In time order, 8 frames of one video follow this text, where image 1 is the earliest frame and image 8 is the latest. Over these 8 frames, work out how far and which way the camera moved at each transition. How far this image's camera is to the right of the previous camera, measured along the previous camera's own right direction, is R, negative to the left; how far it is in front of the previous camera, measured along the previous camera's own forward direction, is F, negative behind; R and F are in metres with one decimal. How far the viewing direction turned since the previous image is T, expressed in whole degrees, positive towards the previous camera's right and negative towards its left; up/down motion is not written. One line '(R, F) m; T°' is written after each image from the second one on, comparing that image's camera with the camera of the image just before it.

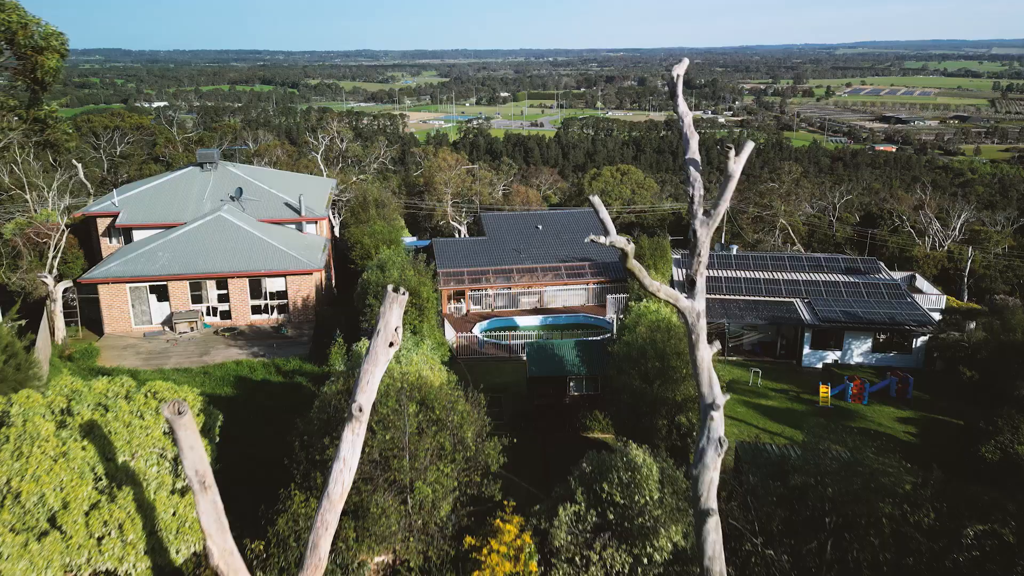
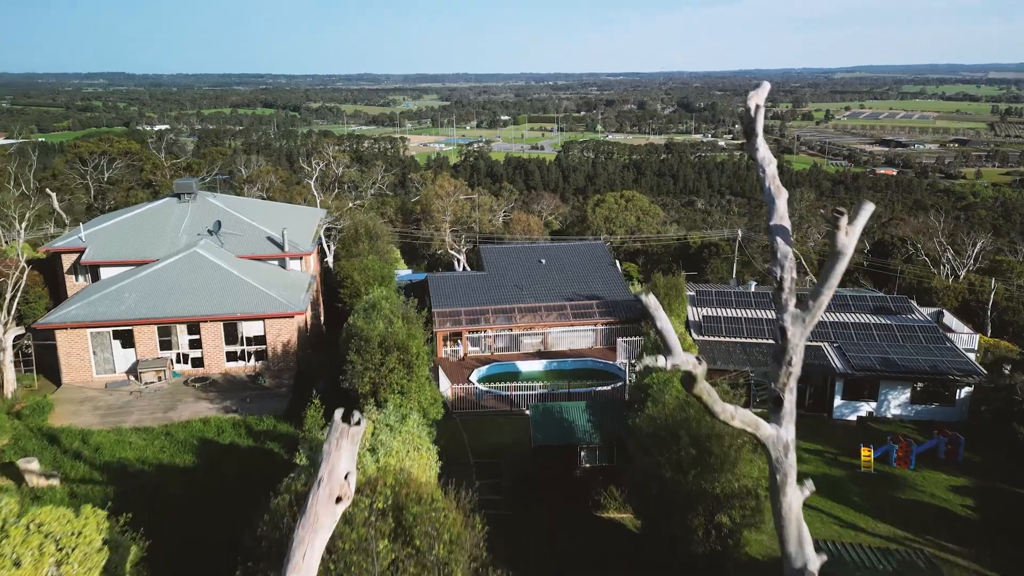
(0.0, +1.2) m; 0°
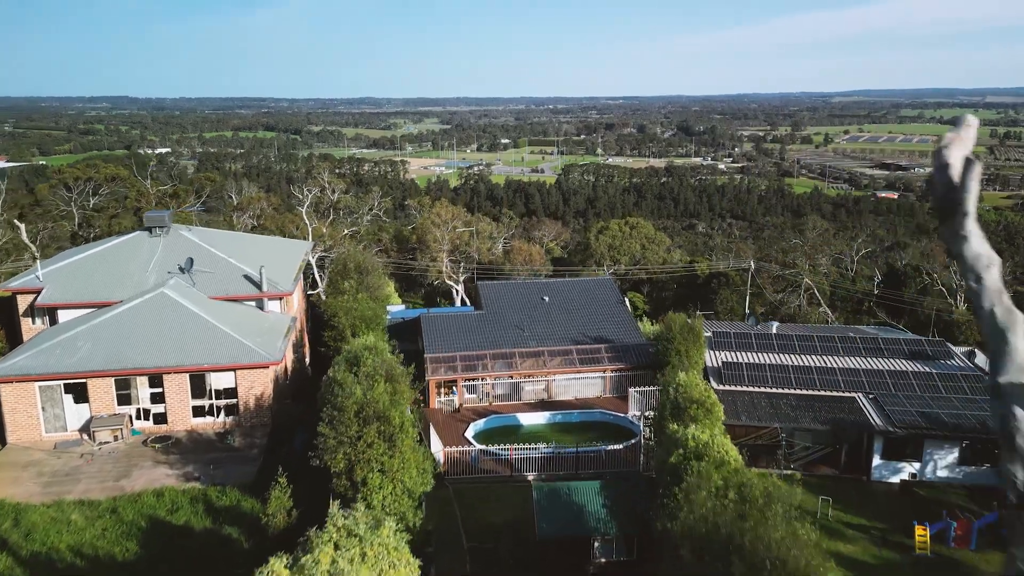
(0.0, +1.3) m; 0°
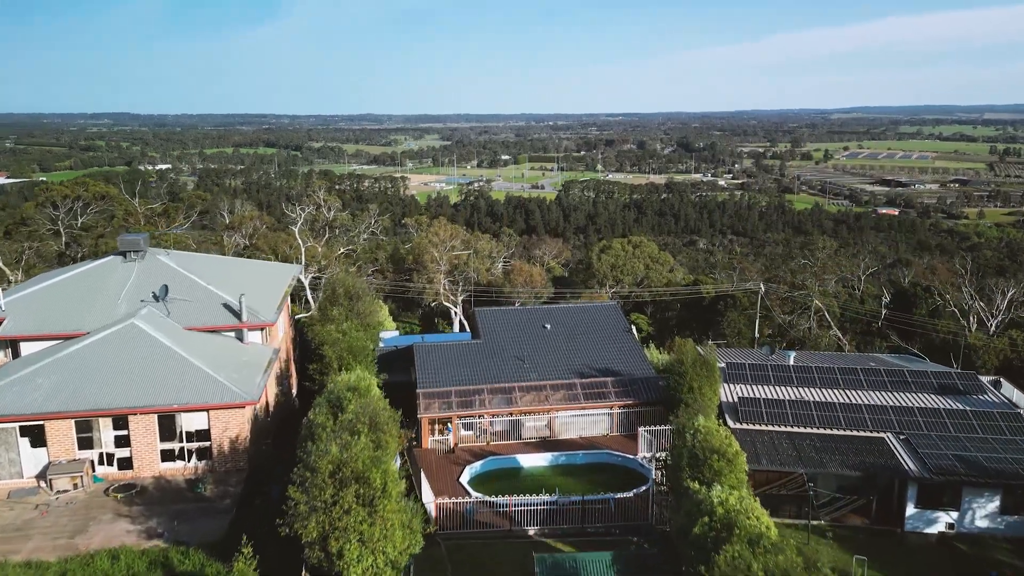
(0.0, +0.9) m; 0°
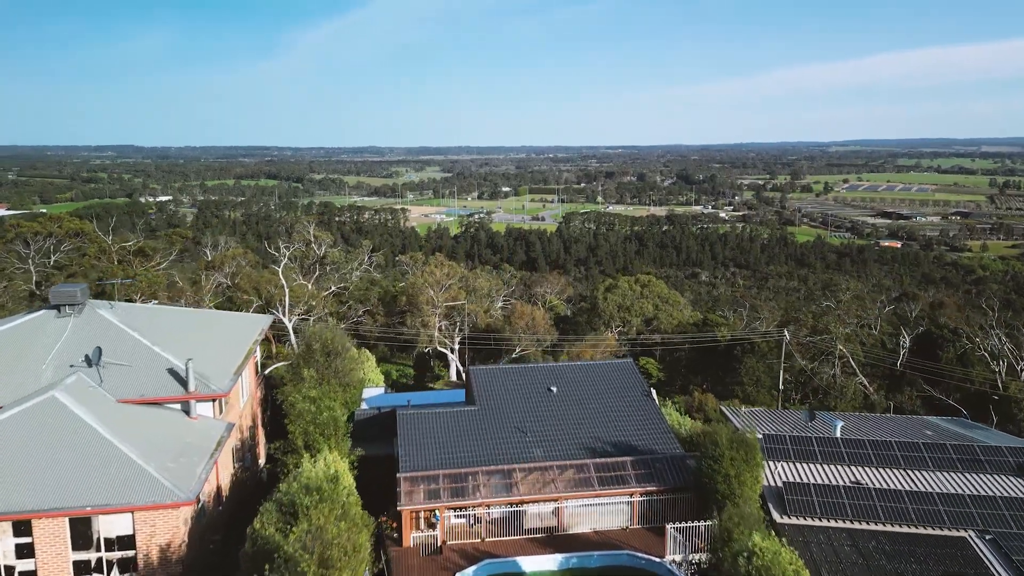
(0.0, +1.9) m; 0°
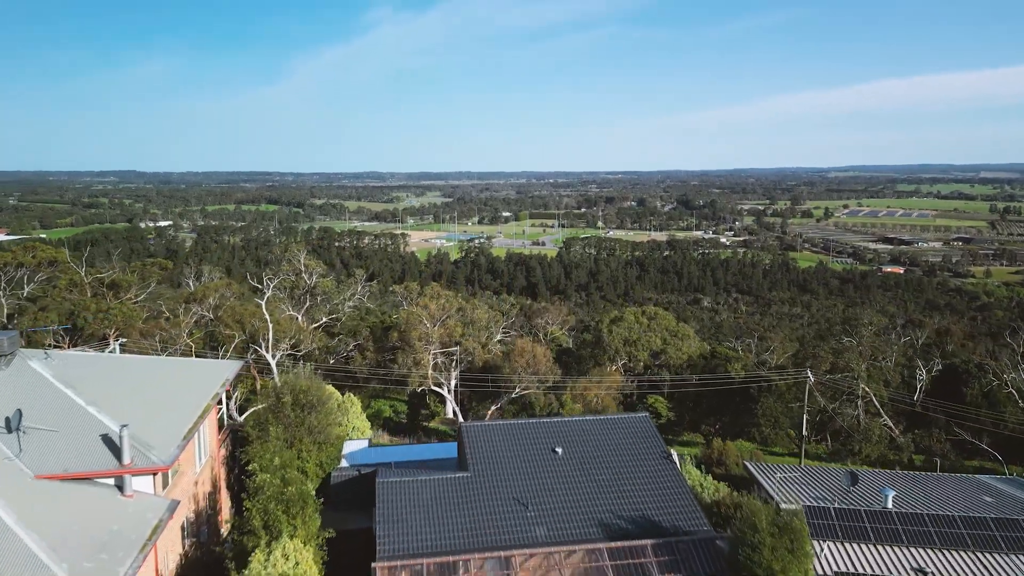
(0.0, +1.6) m; 0°
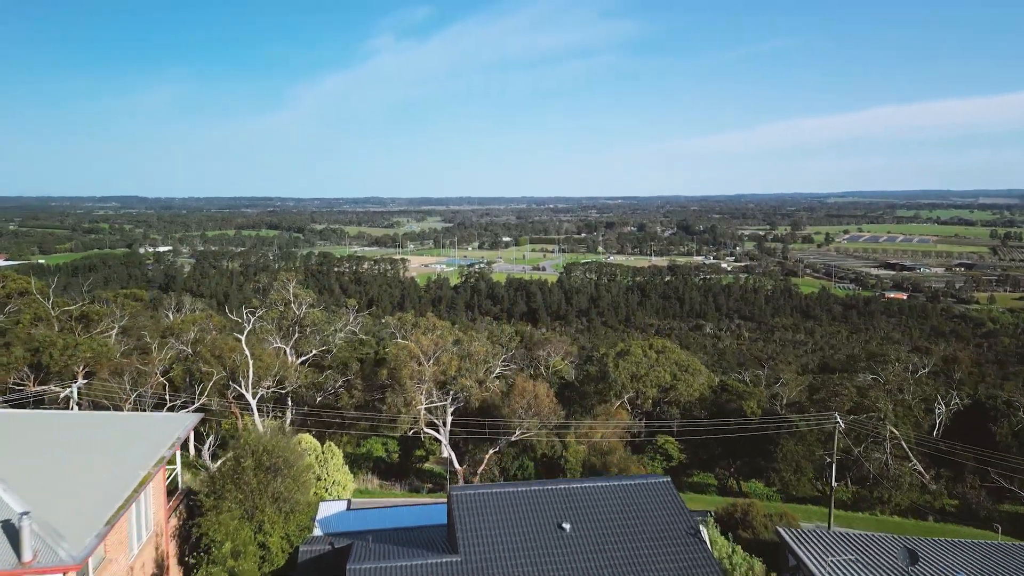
(0.0, +1.6) m; 0°
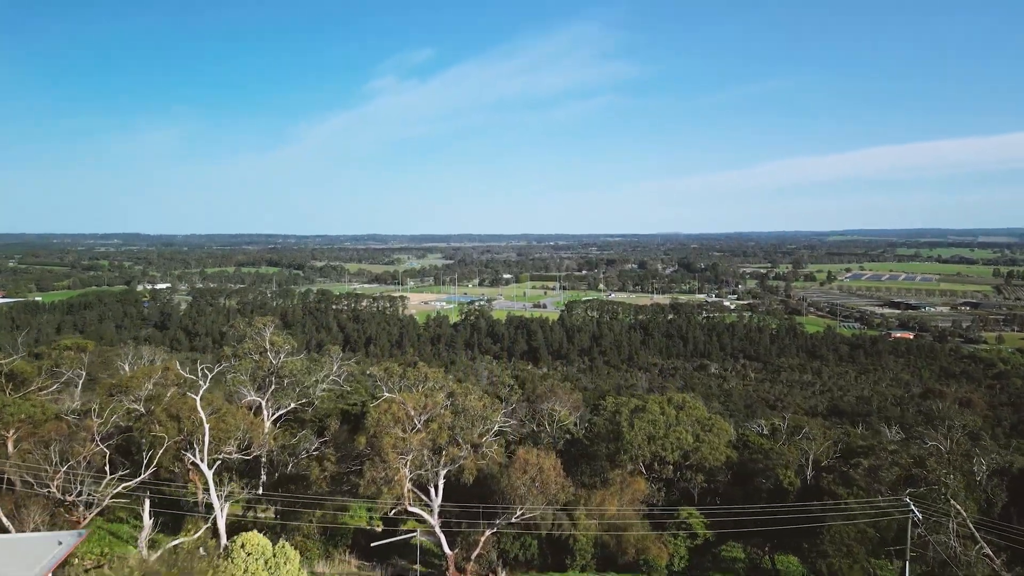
(0.0, +2.9) m; 0°
